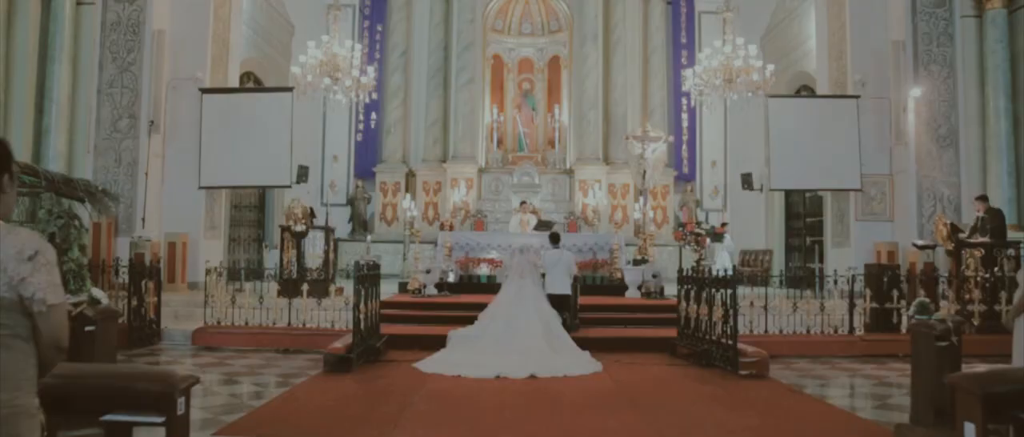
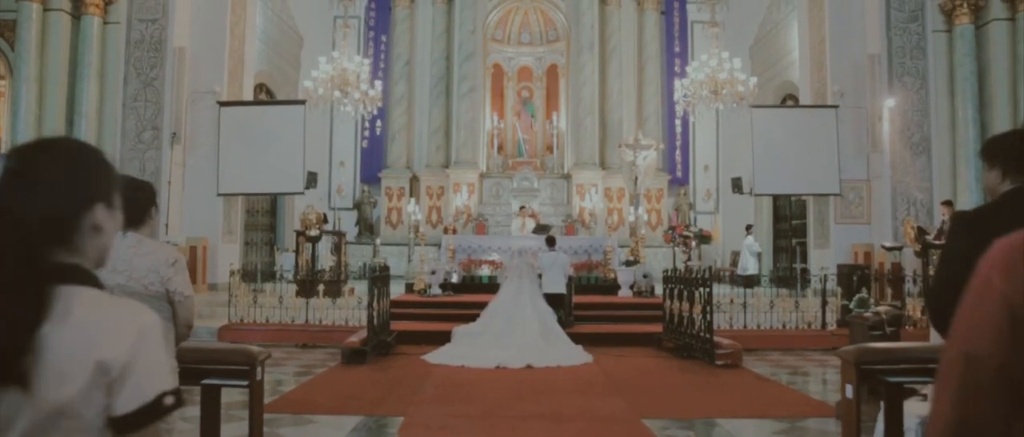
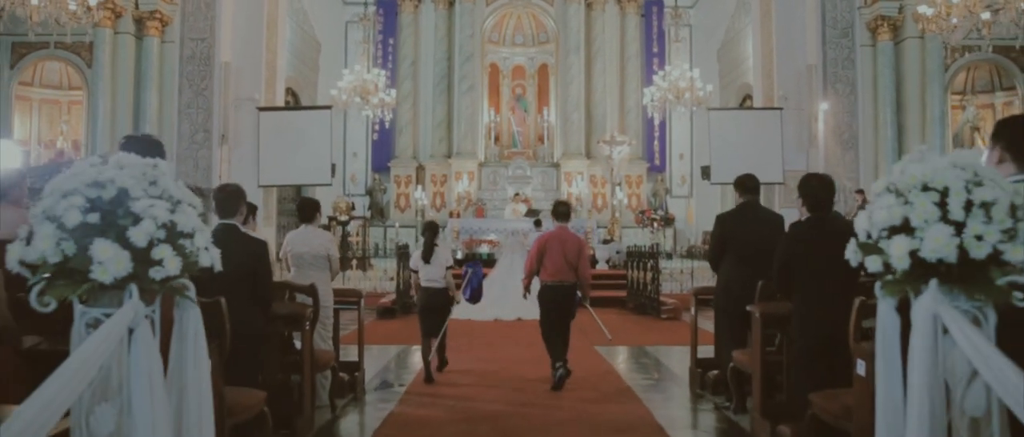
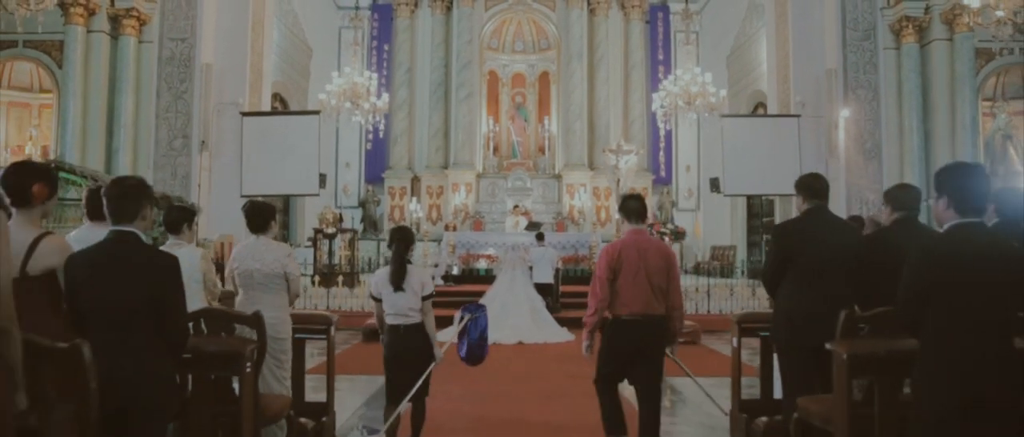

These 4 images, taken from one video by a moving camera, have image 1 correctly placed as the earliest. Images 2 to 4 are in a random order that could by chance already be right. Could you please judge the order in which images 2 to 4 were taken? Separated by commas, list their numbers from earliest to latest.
2, 4, 3
